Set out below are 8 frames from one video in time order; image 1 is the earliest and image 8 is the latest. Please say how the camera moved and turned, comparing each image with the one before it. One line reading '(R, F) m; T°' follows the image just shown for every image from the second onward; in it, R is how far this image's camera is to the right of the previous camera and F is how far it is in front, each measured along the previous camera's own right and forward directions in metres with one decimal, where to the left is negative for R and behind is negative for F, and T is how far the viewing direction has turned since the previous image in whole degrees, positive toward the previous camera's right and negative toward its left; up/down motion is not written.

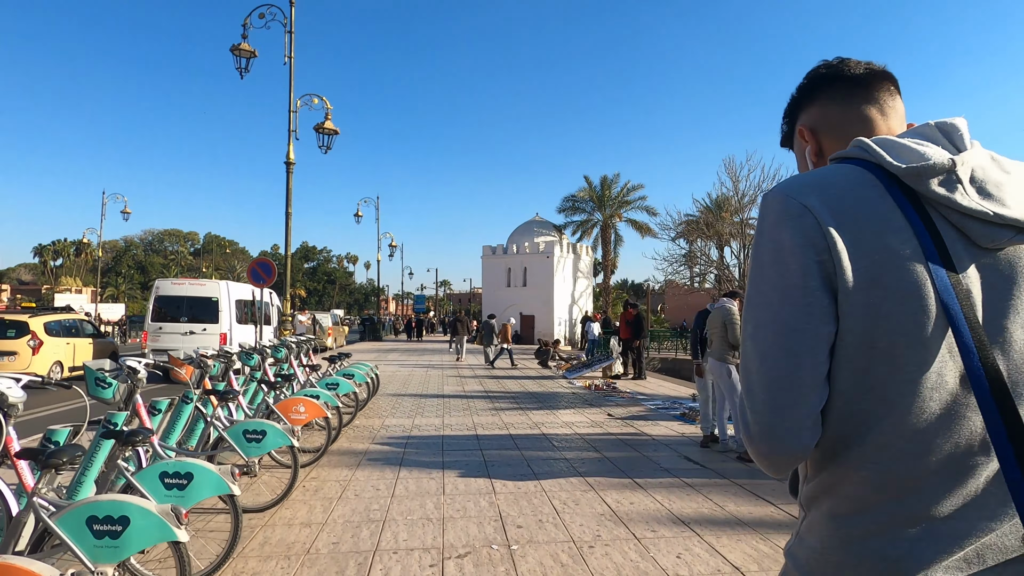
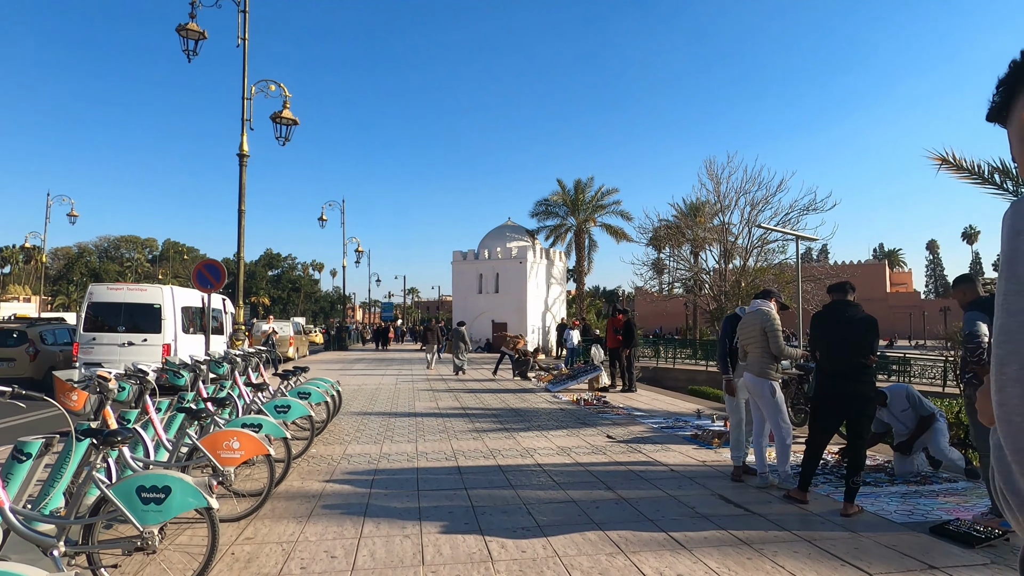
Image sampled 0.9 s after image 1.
(-0.2, +1.3) m; +3°
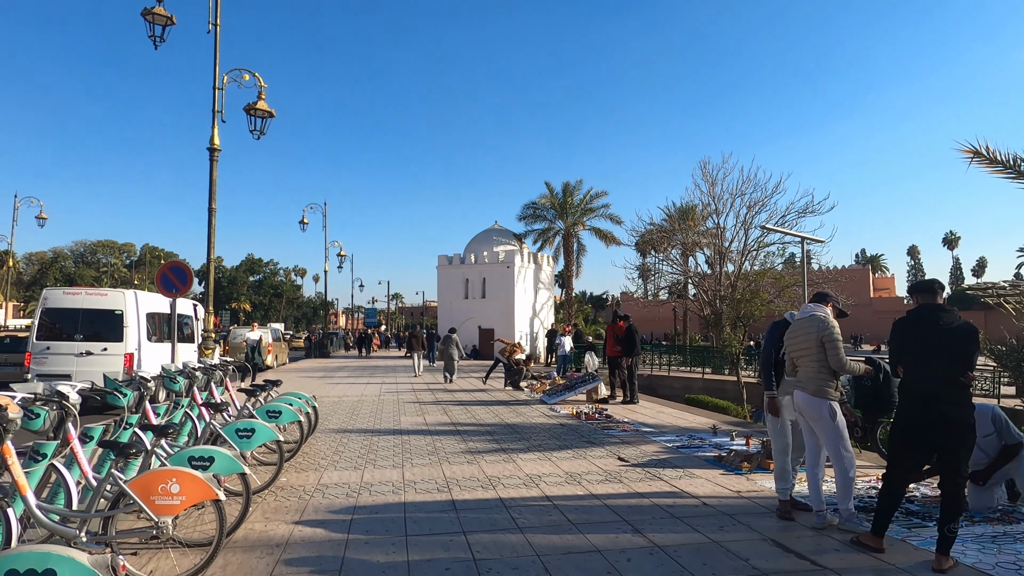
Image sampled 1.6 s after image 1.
(-0.2, +0.9) m; +1°
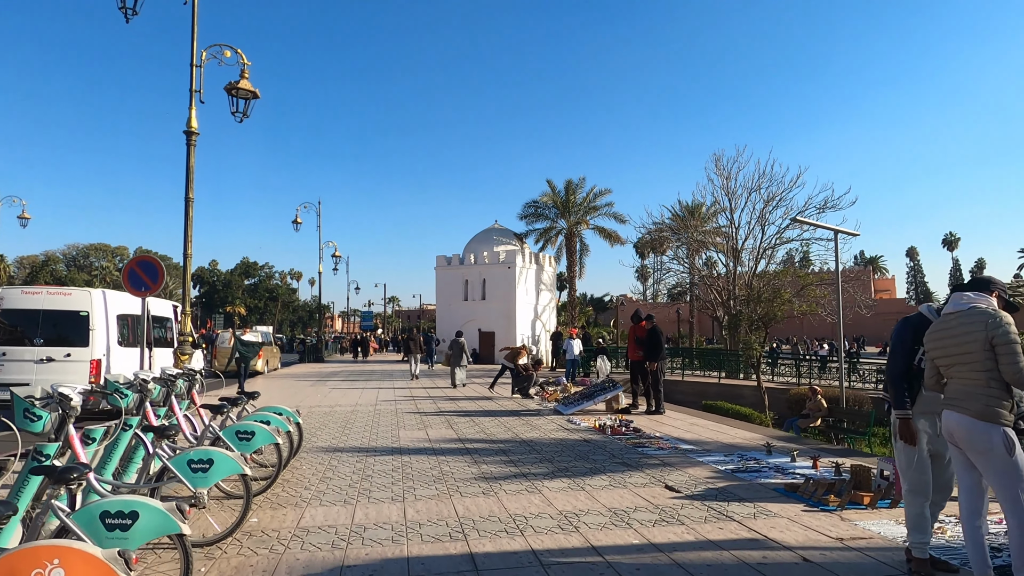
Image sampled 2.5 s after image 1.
(-0.2, +1.3) m; 0°
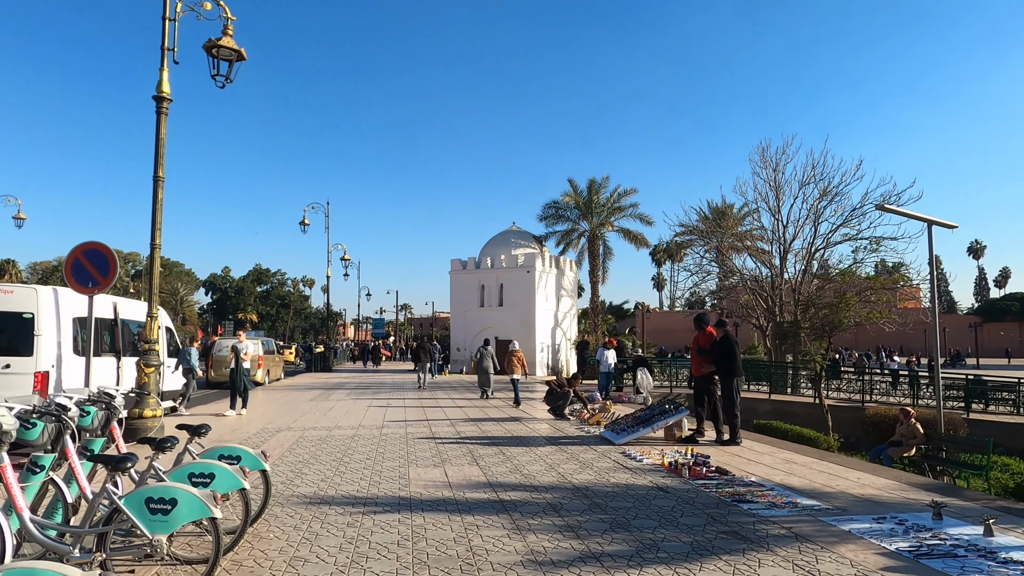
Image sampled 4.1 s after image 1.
(-0.4, +2.1) m; -1°
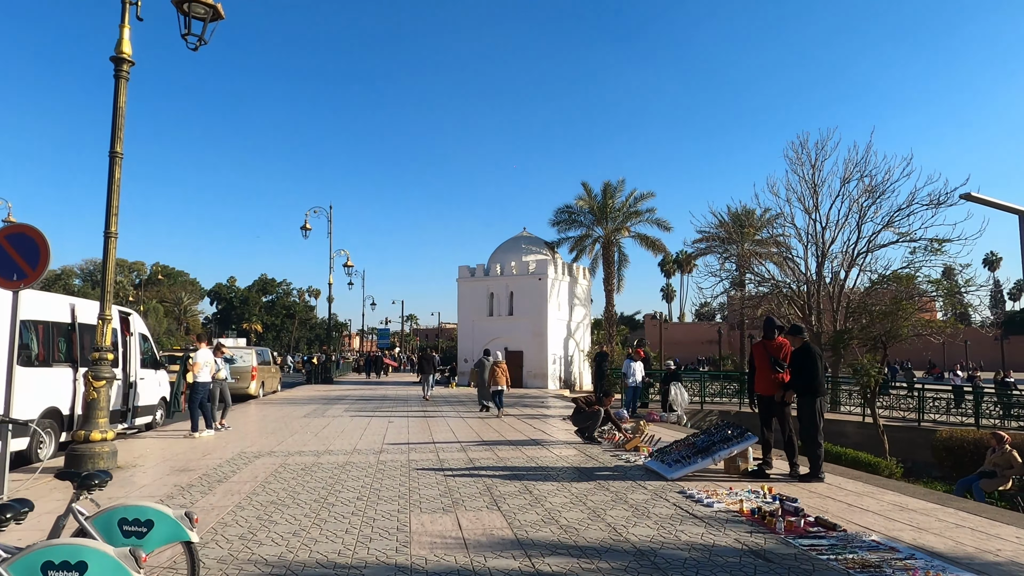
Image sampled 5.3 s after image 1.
(-0.2, +1.6) m; -1°
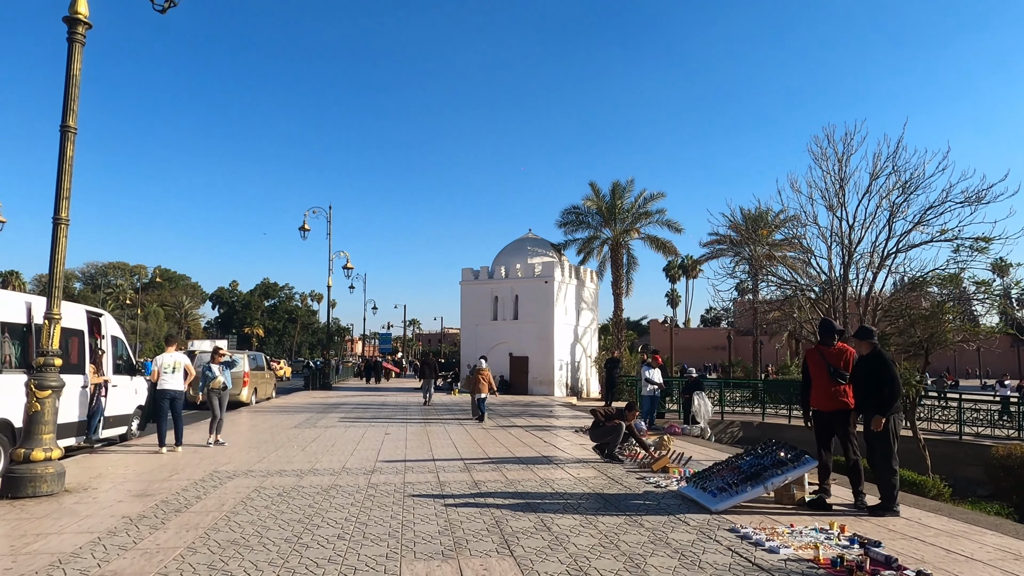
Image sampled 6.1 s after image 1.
(-0.1, +1.1) m; 0°
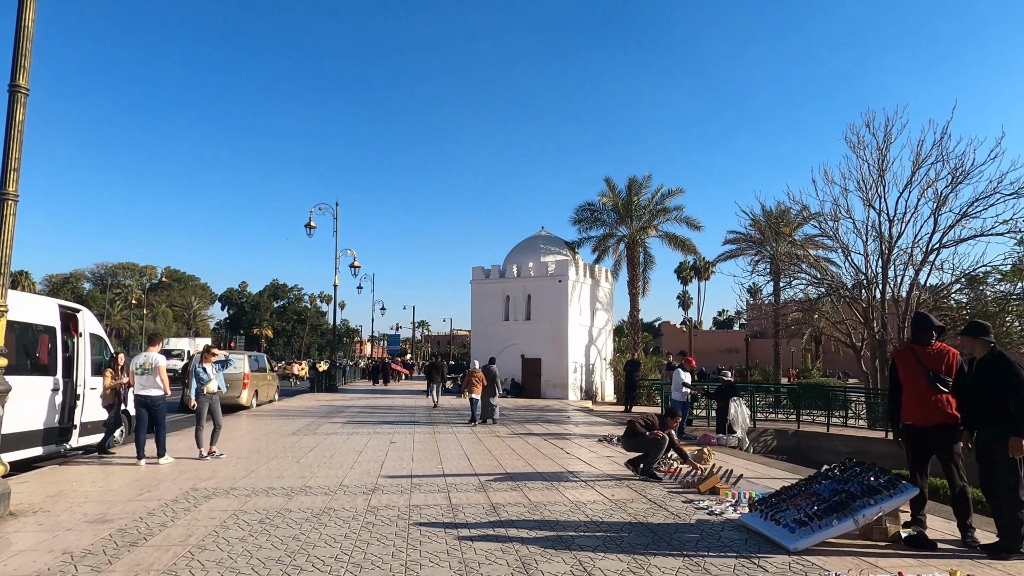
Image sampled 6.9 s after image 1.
(-0.2, +1.1) m; -1°
